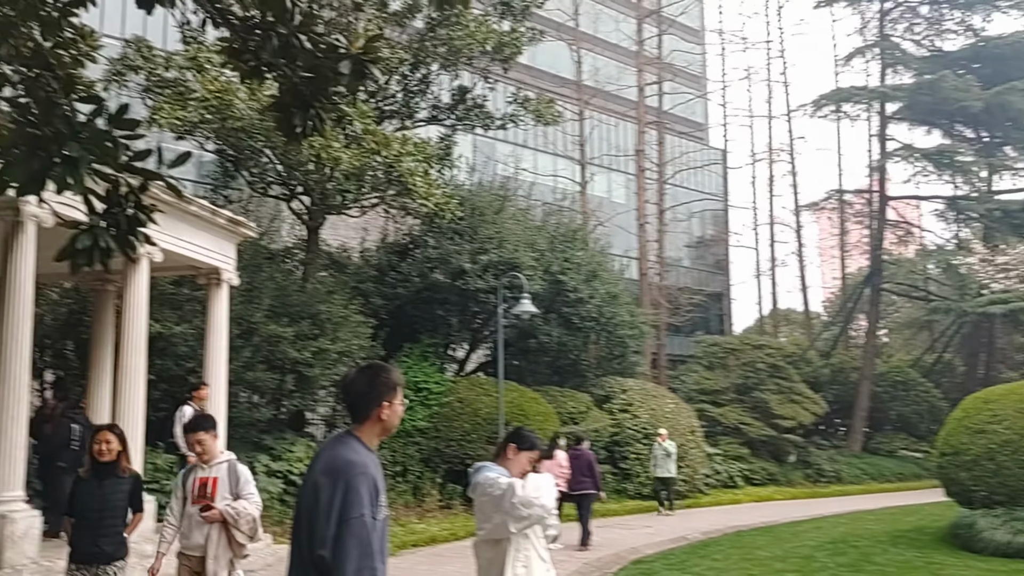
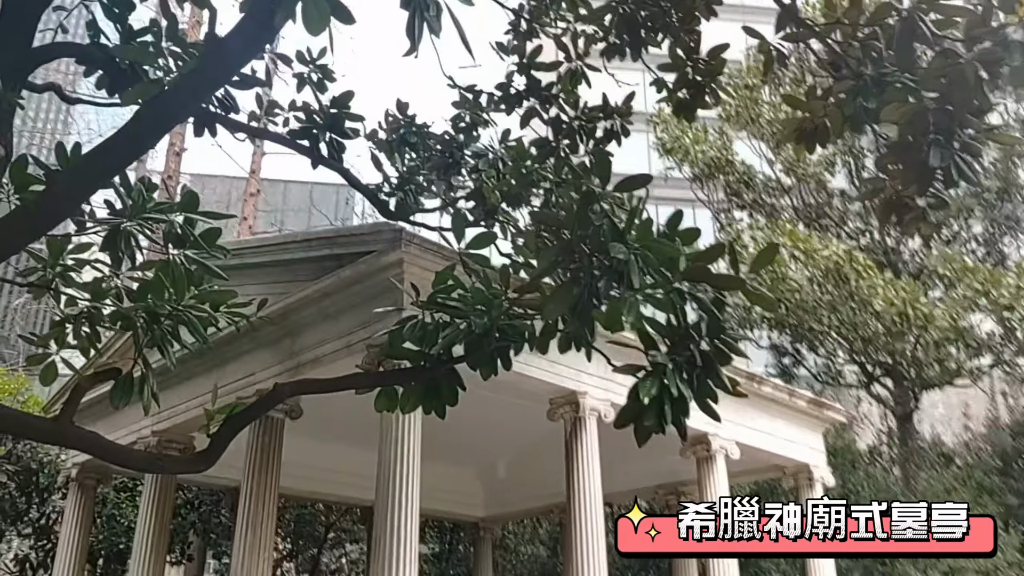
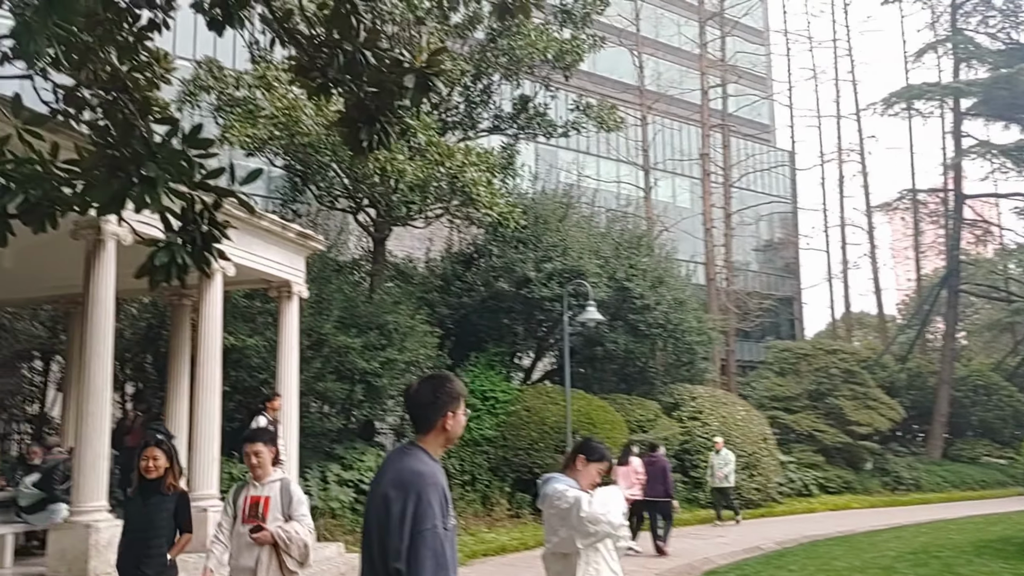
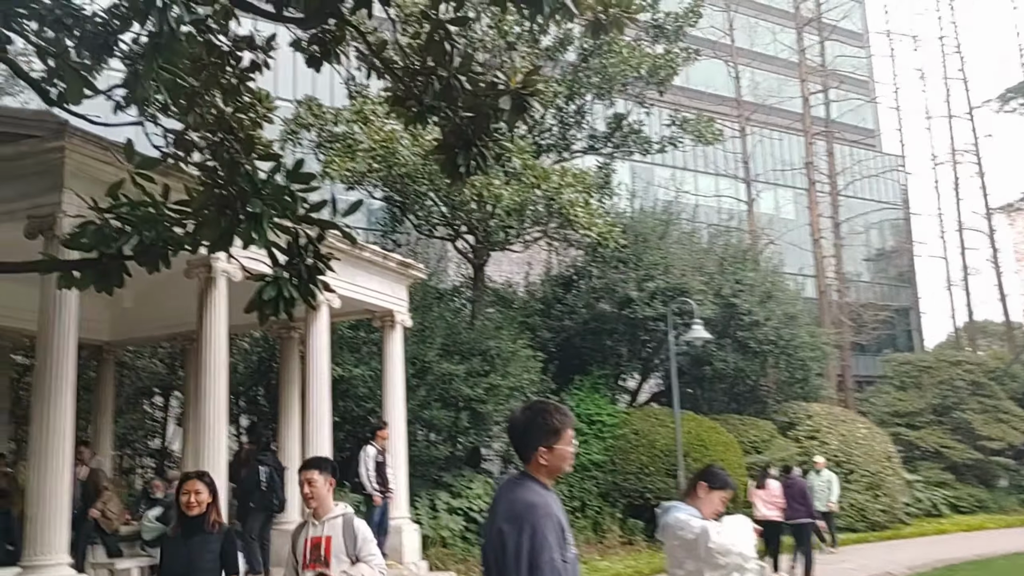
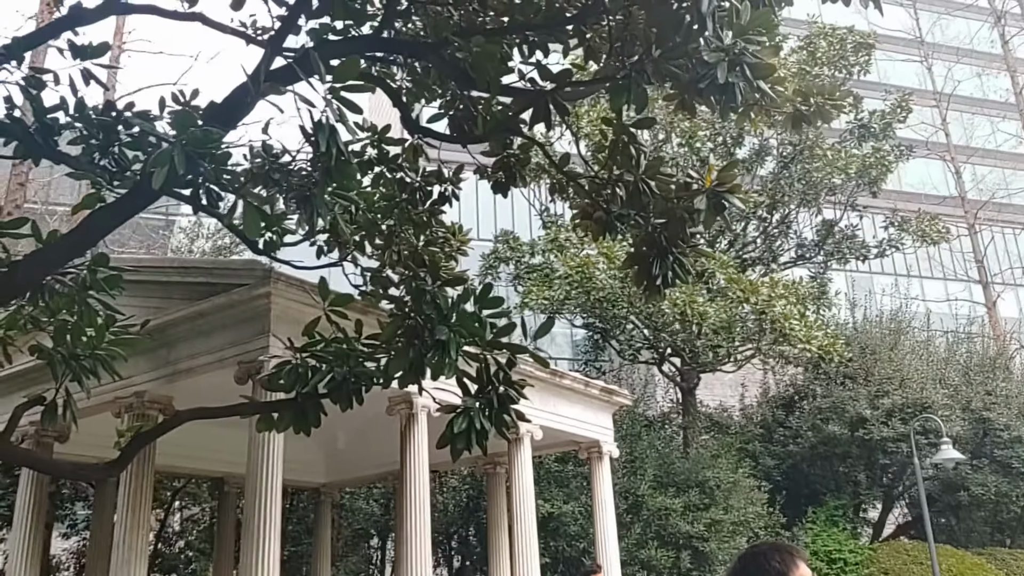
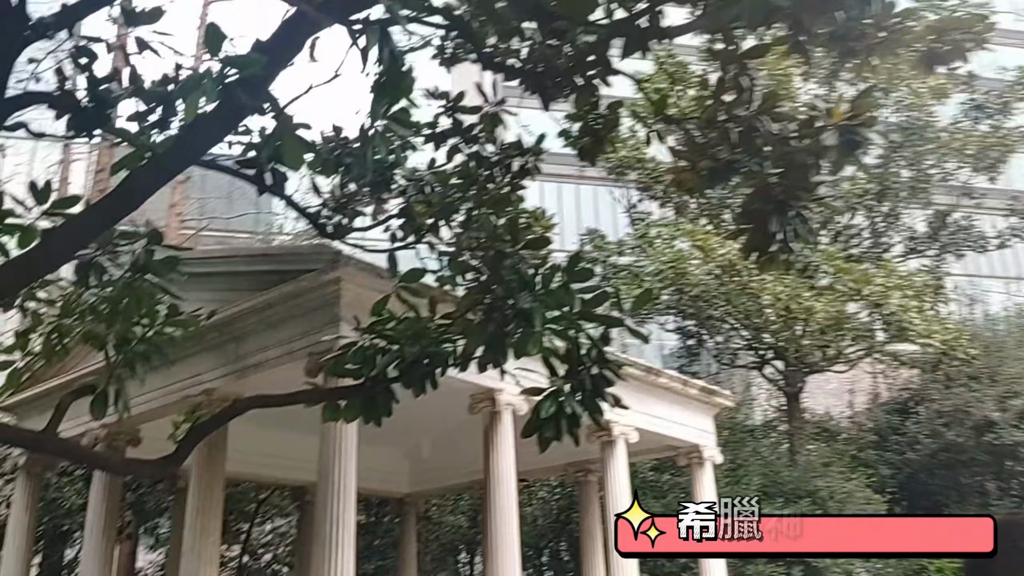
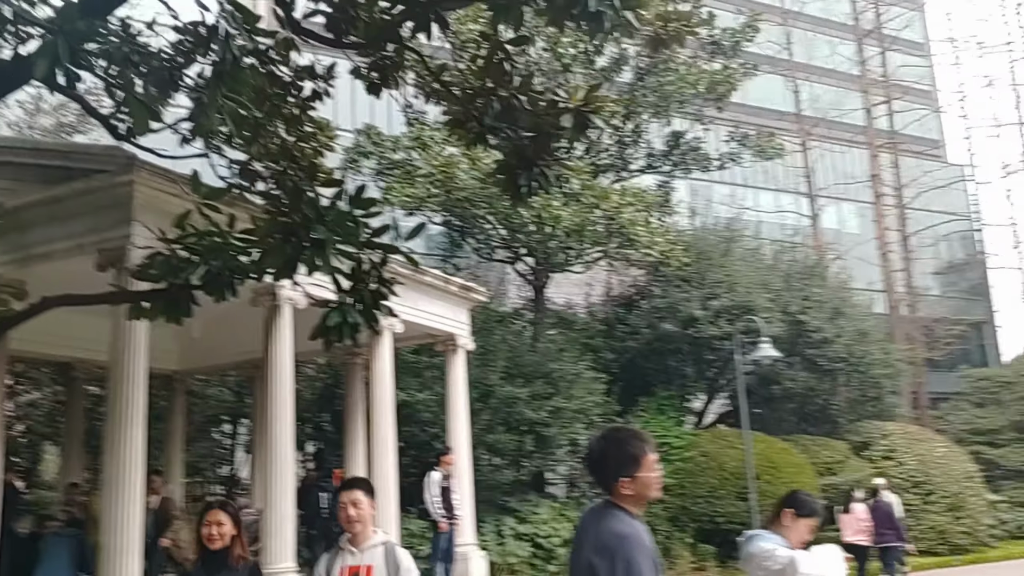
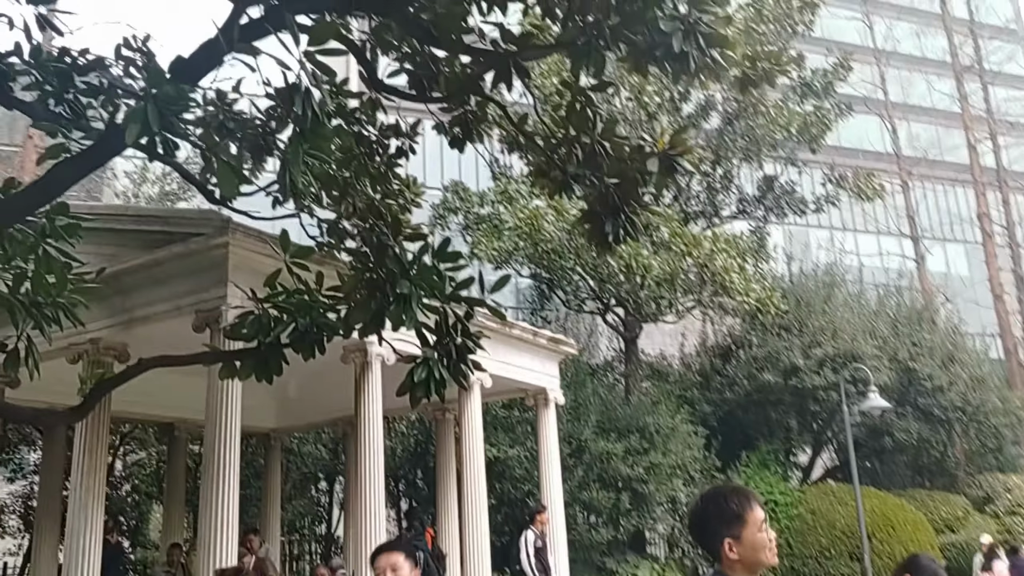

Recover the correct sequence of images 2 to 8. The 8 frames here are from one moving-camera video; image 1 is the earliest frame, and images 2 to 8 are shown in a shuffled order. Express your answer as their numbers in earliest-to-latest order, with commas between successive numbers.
3, 4, 7, 8, 5, 6, 2
